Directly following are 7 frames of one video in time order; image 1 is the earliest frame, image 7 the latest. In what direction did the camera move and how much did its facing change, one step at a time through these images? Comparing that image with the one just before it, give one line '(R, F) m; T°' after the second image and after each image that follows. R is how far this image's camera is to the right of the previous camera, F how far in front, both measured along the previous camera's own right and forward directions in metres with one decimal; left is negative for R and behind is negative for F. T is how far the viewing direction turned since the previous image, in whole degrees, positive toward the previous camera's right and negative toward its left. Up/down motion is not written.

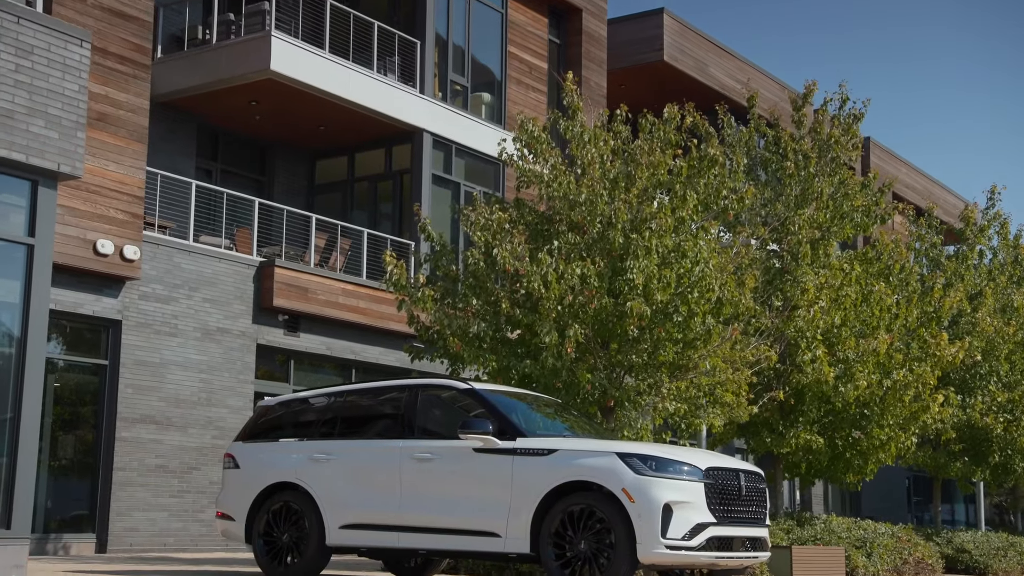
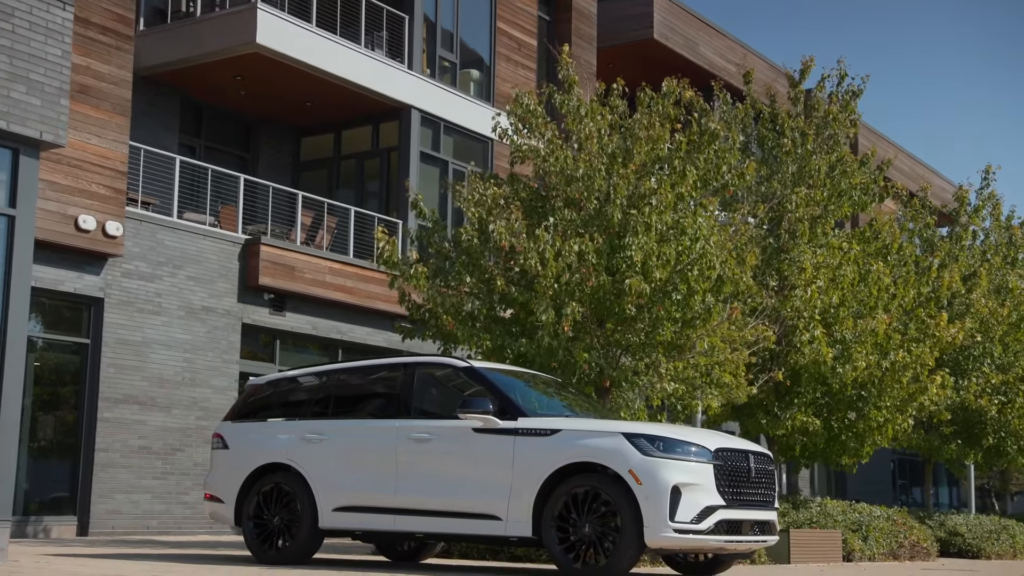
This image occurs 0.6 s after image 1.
(-0.2, +0.4) m; +1°
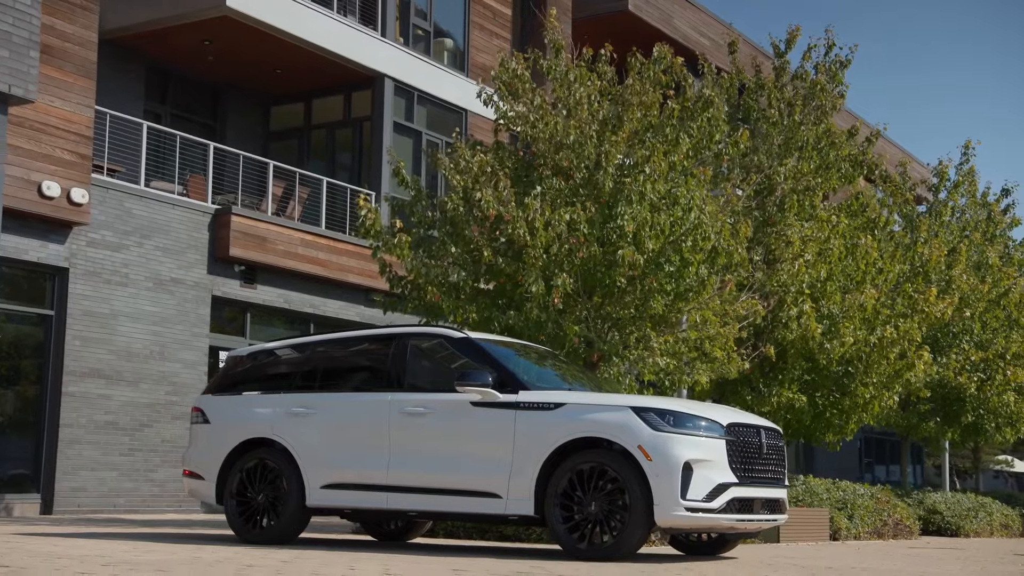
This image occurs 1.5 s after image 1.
(-0.3, +0.5) m; +2°
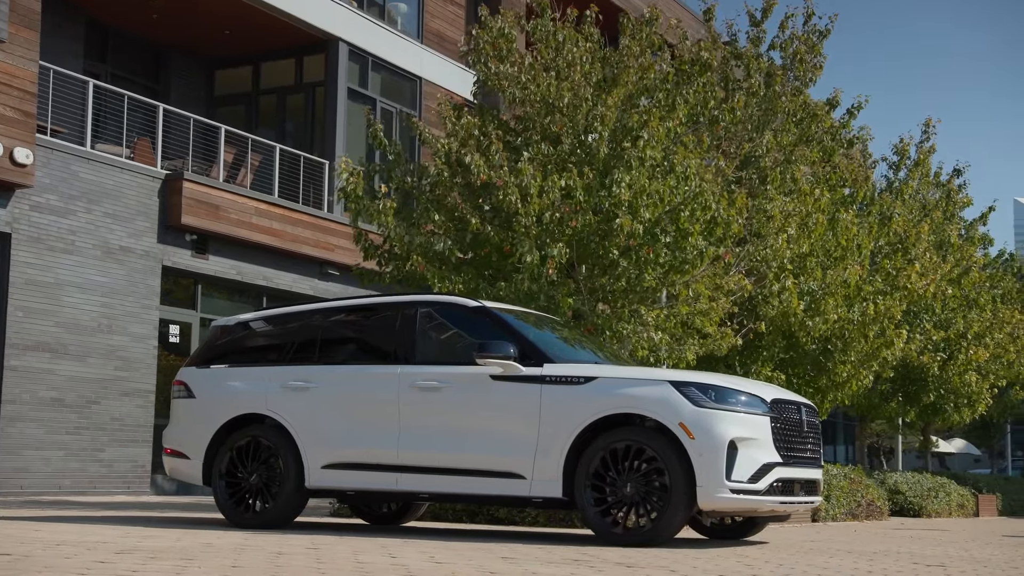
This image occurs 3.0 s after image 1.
(-0.8, +0.8) m; +4°
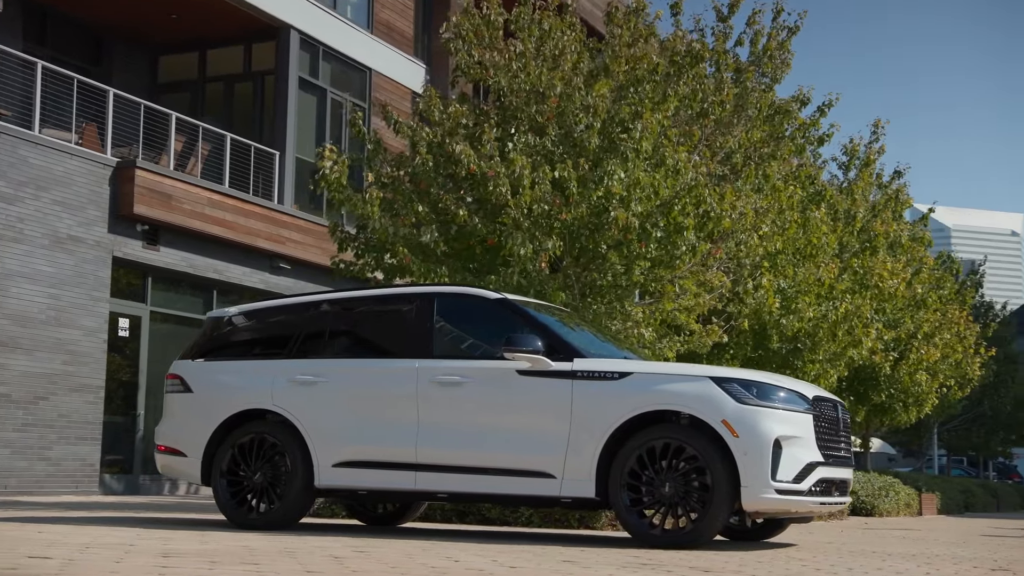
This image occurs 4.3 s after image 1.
(-0.8, +0.4) m; +4°
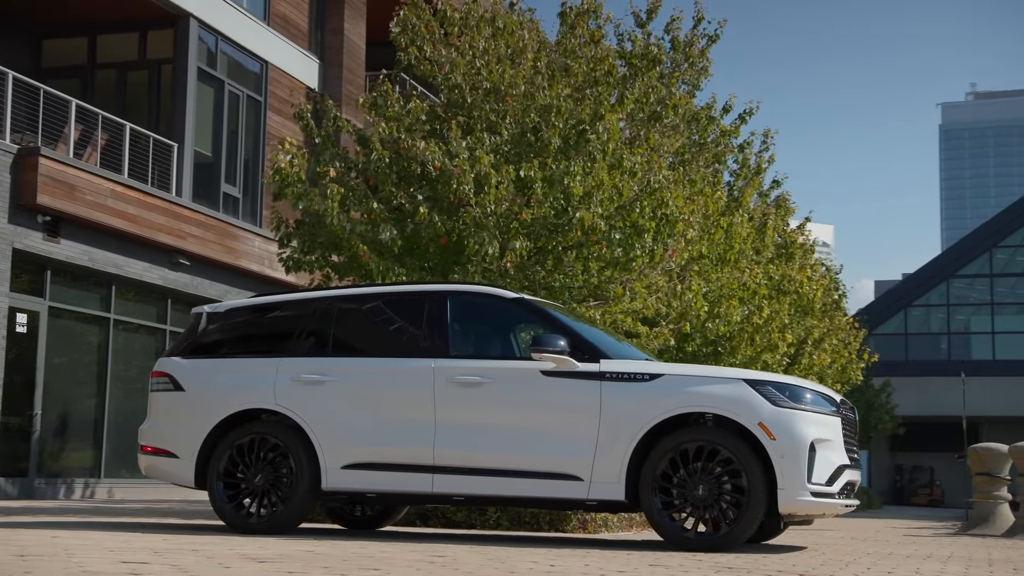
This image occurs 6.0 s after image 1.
(-1.3, +0.3) m; +7°
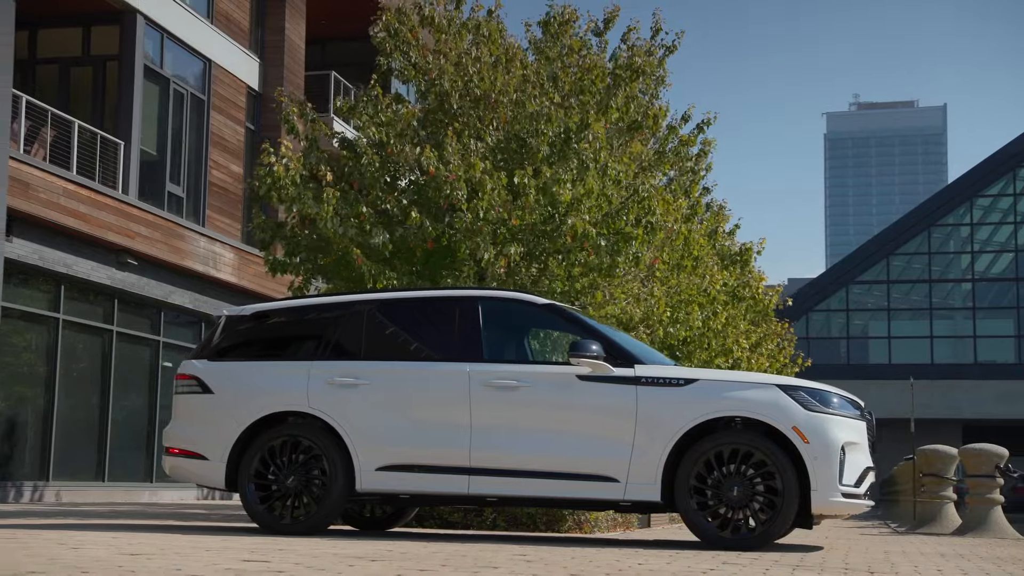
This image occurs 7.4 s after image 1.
(-1.0, -0.2) m; +5°
